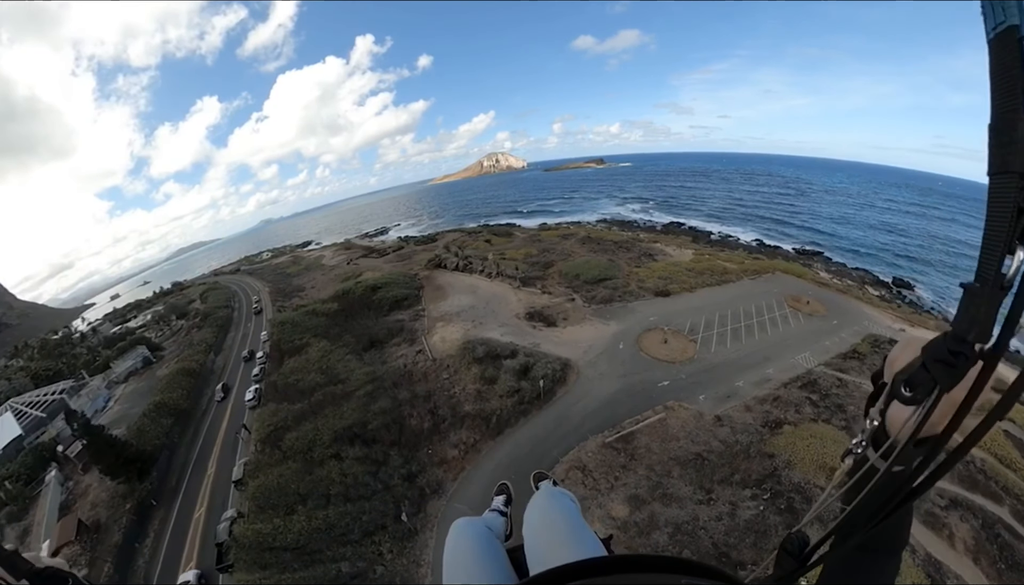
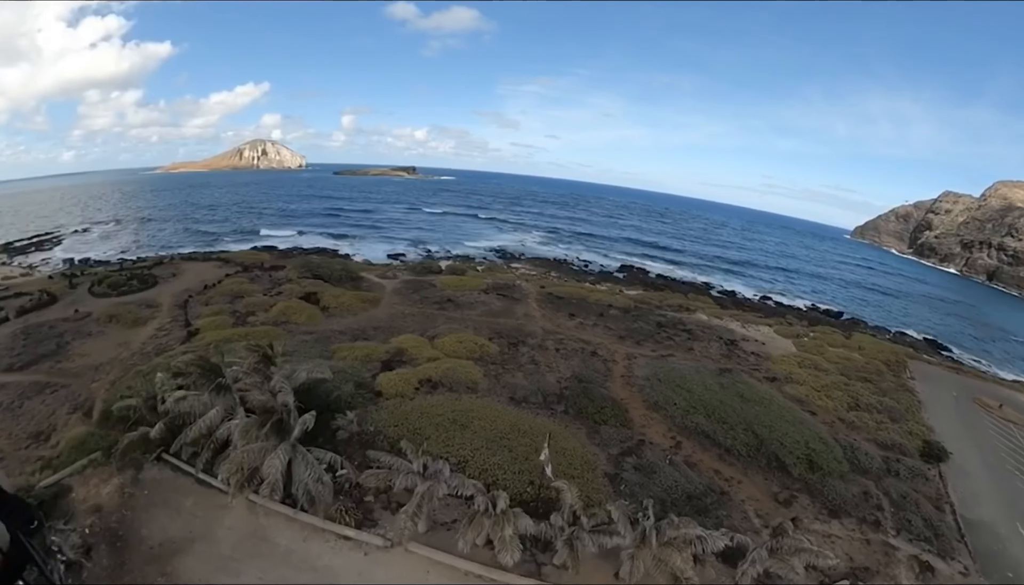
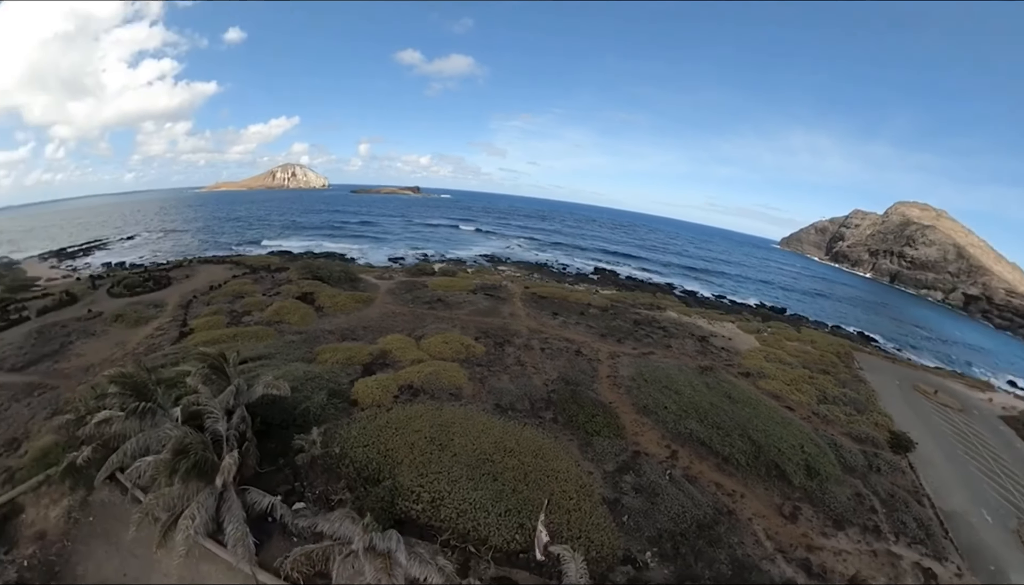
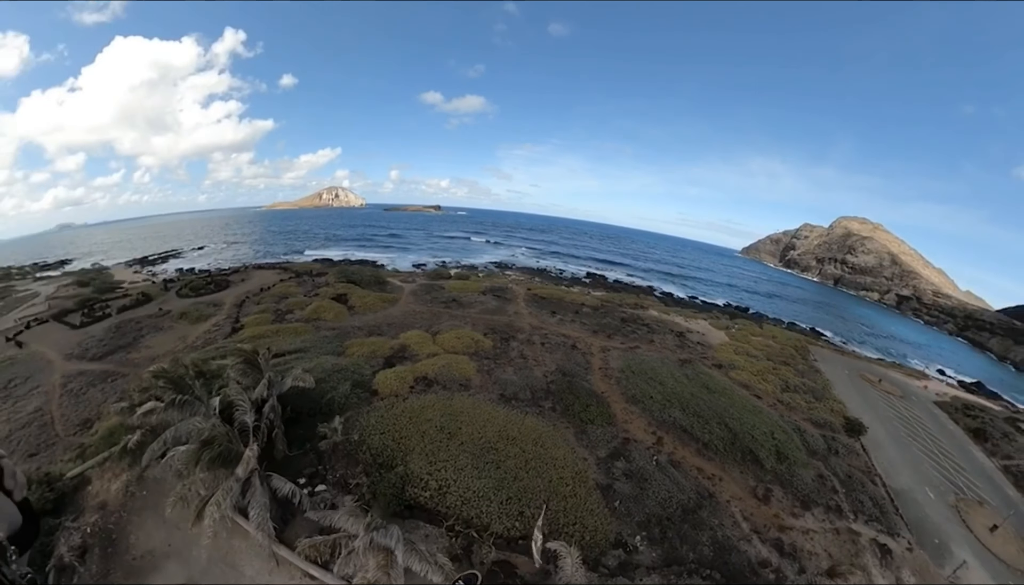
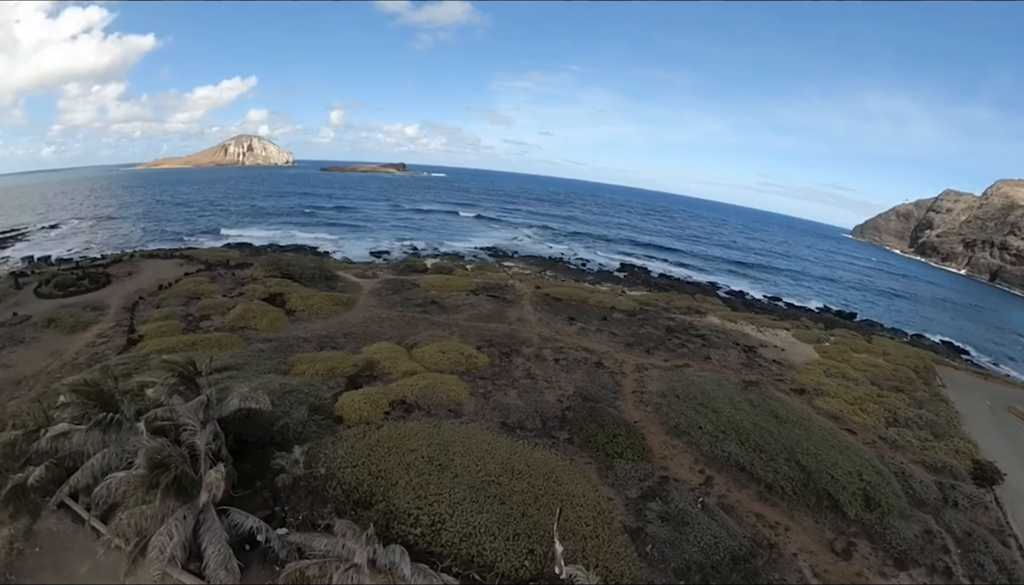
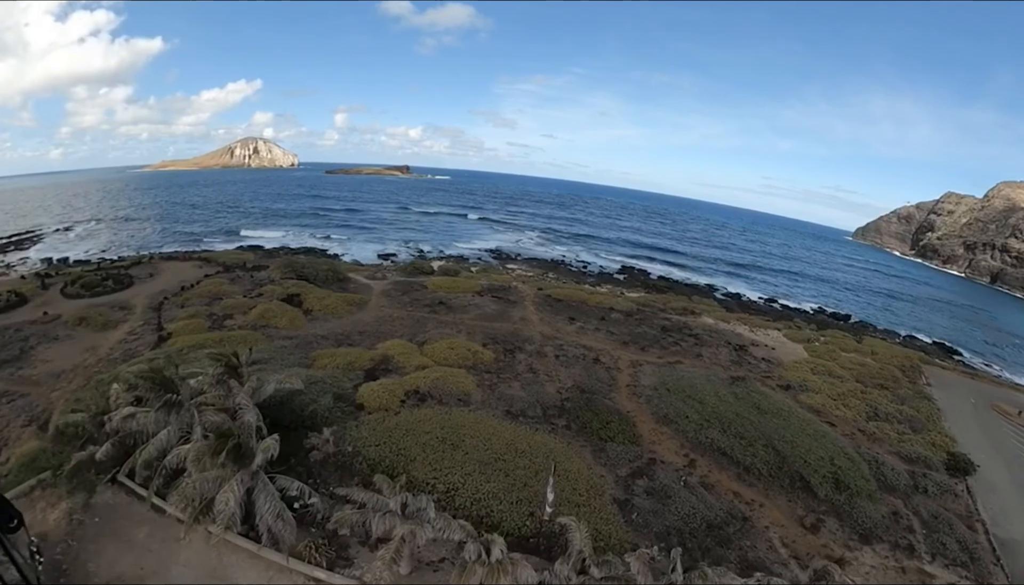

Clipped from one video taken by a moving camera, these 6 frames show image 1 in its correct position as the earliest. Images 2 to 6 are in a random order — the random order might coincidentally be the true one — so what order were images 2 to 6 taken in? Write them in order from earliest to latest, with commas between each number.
2, 6, 5, 3, 4
